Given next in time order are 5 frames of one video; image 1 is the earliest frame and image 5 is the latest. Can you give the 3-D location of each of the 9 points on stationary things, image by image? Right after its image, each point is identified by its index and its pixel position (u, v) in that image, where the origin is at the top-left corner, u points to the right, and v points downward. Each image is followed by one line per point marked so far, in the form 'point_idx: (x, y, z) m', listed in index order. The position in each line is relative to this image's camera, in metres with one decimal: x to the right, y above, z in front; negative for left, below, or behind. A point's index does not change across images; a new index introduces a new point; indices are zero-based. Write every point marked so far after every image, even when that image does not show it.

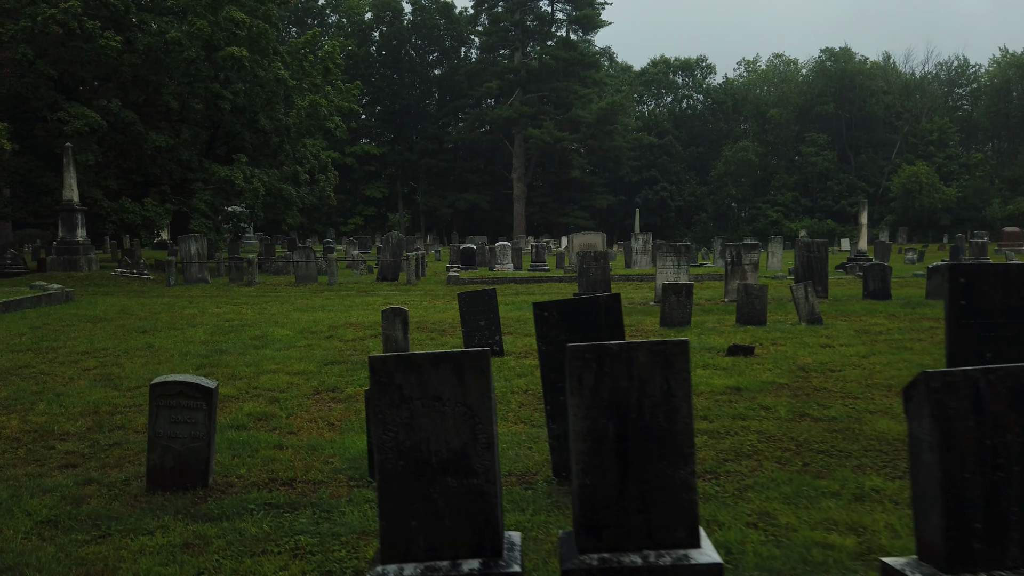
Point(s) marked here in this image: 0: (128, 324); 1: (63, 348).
0: (-6.6, -0.6, +13.1) m
1: (-6.1, -0.8, +10.5) m
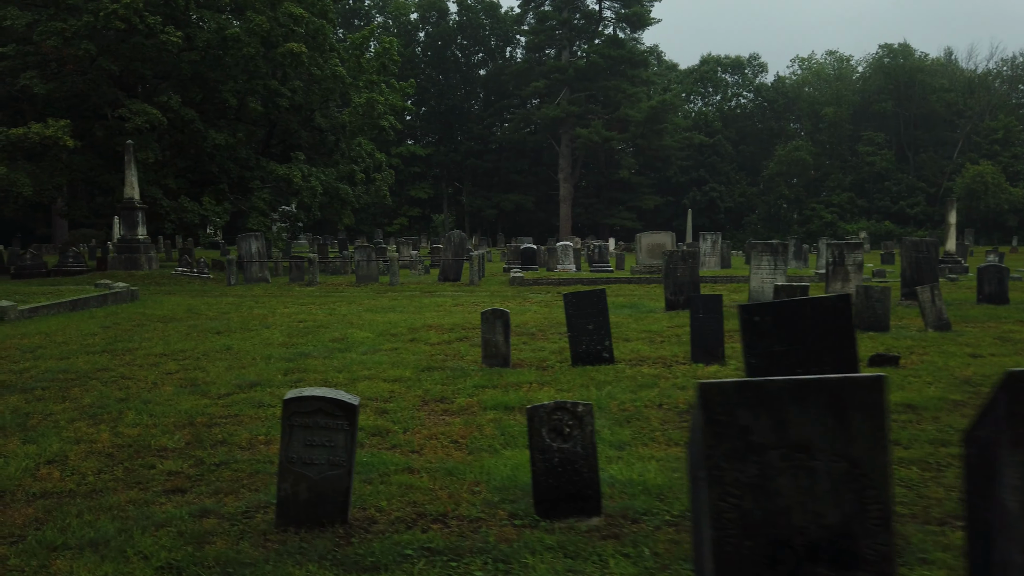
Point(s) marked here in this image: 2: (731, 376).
0: (-5.1, -0.6, +12.5) m
1: (-4.8, -0.8, +9.9) m
2: (+2.2, -0.9, +7.8) m
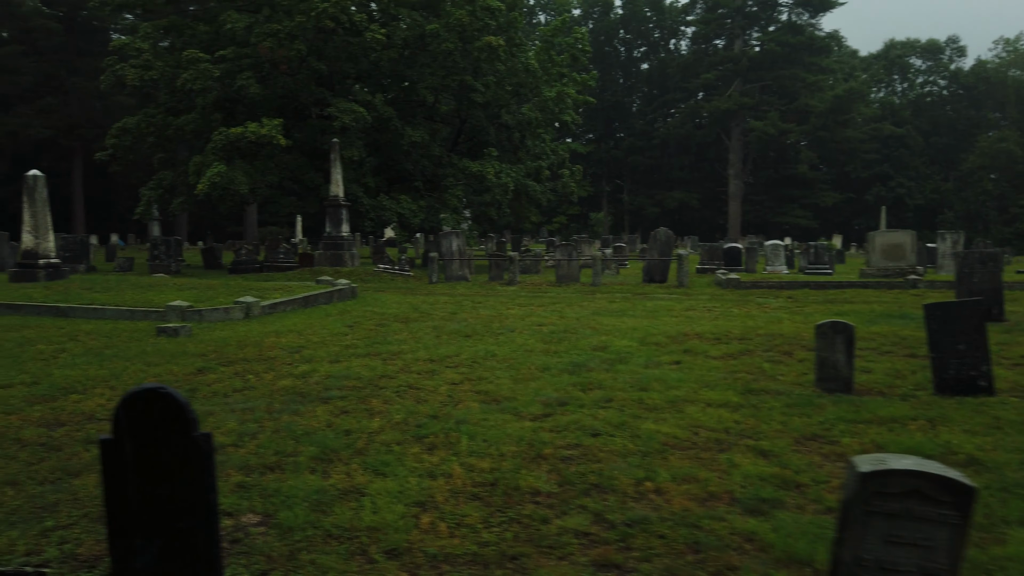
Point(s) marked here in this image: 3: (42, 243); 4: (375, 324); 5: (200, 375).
0: (-1.1, -0.6, +11.8) m
1: (-1.3, -0.8, +9.2) m
2: (+5.2, -1.0, +5.8) m
3: (-9.6, +0.9, +15.7) m
4: (-2.2, -0.6, +12.1) m
5: (-3.2, -0.9, +7.9) m
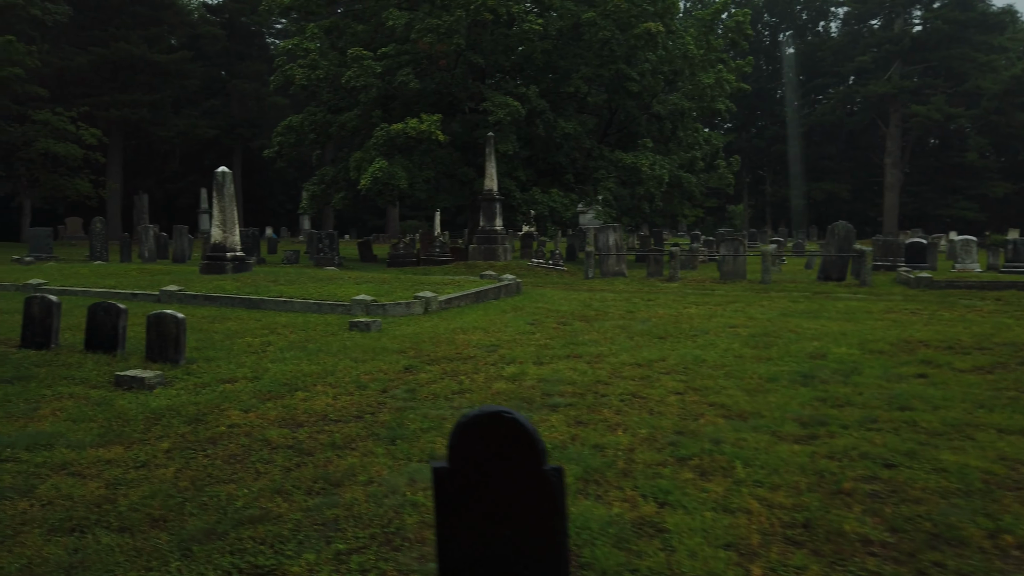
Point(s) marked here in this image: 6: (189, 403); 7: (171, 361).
0: (+1.7, -0.6, +11.3) m
1: (+1.1, -0.8, +8.7) m
2: (+7.0, -1.1, +4.3) m
3: (-6.1, +1.1, +16.4) m
4: (+0.7, -0.5, +11.7) m
5: (-1.0, -0.9, +7.7) m
6: (-2.7, -1.0, +6.4) m
7: (-3.5, -0.8, +7.9) m
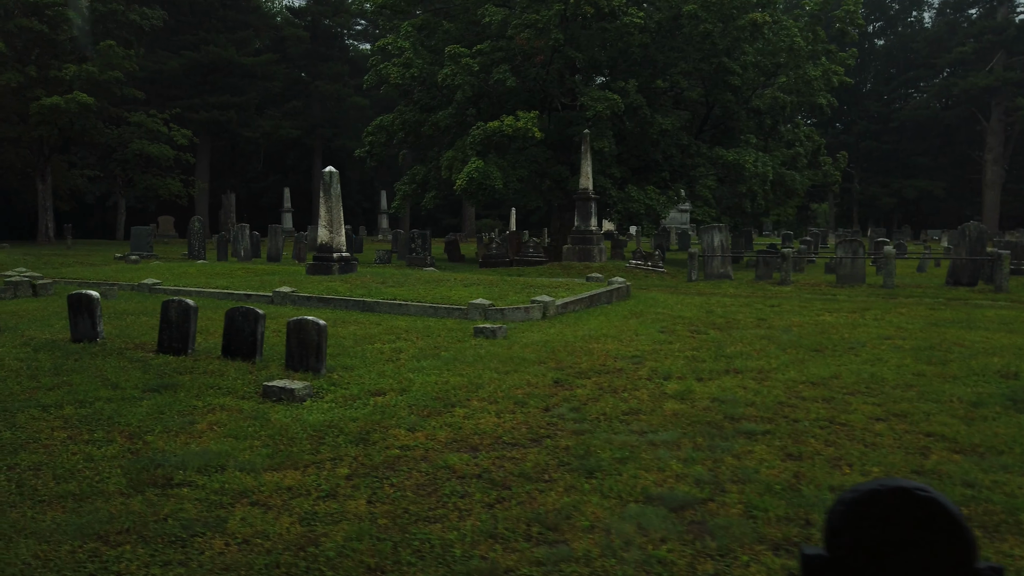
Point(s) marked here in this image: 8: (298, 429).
0: (+3.5, -0.7, +10.4) m
1: (+2.7, -0.9, +8.0) m
2: (+8.2, -1.3, +3.1) m
3: (-3.8, +1.1, +16.2) m
4: (+2.5, -0.6, +11.0) m
5: (+0.5, -0.9, +7.1) m
6: (-1.3, -1.0, +6.0) m
7: (-2.0, -0.8, +7.6) m
8: (-1.6, -1.1, +5.7) m
